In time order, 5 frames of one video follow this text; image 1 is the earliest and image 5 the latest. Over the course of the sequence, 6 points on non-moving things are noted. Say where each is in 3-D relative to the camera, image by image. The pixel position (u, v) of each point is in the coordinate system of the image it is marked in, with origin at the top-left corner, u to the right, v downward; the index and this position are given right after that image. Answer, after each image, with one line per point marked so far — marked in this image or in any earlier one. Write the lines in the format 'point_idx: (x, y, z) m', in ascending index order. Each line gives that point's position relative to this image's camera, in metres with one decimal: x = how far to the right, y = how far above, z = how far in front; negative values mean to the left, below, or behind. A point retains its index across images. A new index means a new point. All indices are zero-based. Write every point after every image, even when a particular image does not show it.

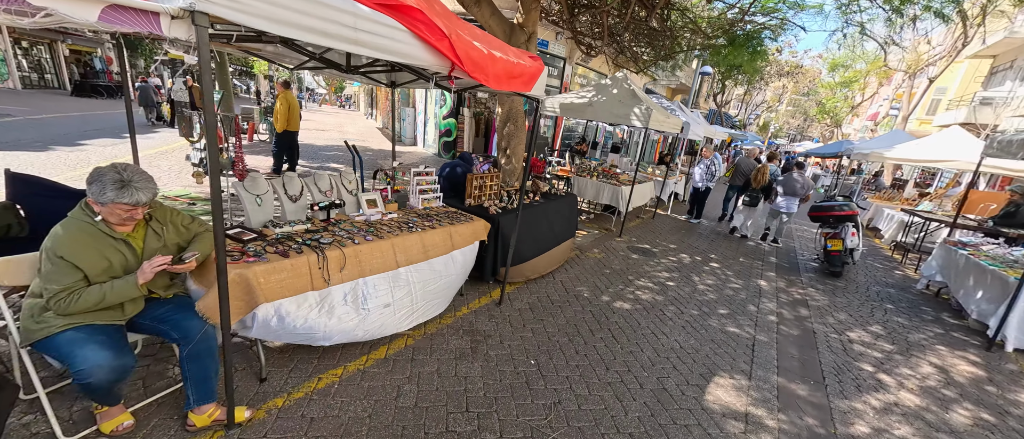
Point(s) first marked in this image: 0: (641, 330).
0: (+0.9, -0.8, +2.6) m
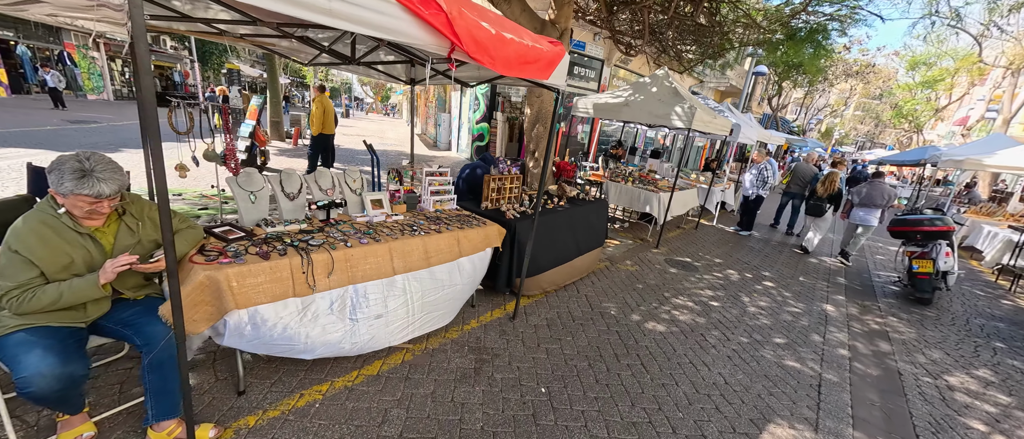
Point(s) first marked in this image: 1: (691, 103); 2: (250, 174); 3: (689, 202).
0: (+1.0, -0.8, +2.2) m
1: (+2.5, +1.7, +5.2) m
2: (-1.2, +0.2, +1.7) m
3: (+3.2, +0.3, +7.0) m
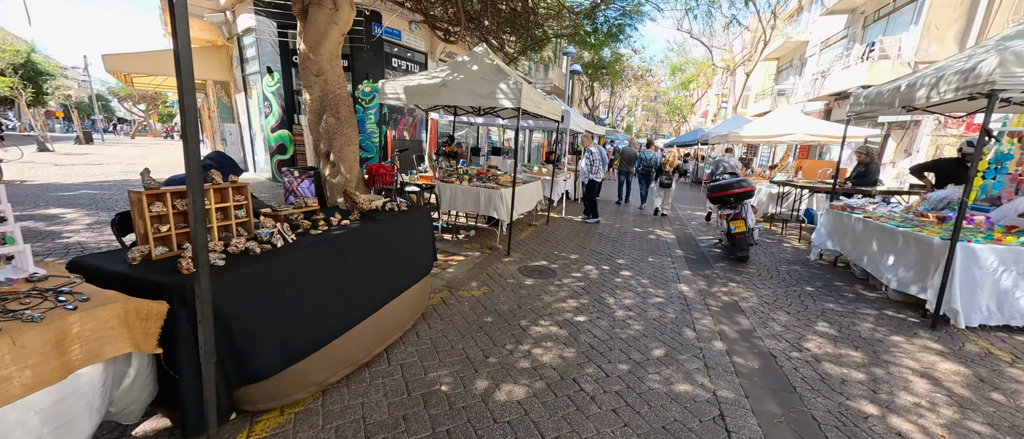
0: (+0.1, -0.9, +1.3) m
1: (+0.1, +1.7, +4.6) m
2: (-1.8, -0.1, 0.0) m
3: (+0.3, +0.4, +6.6) m
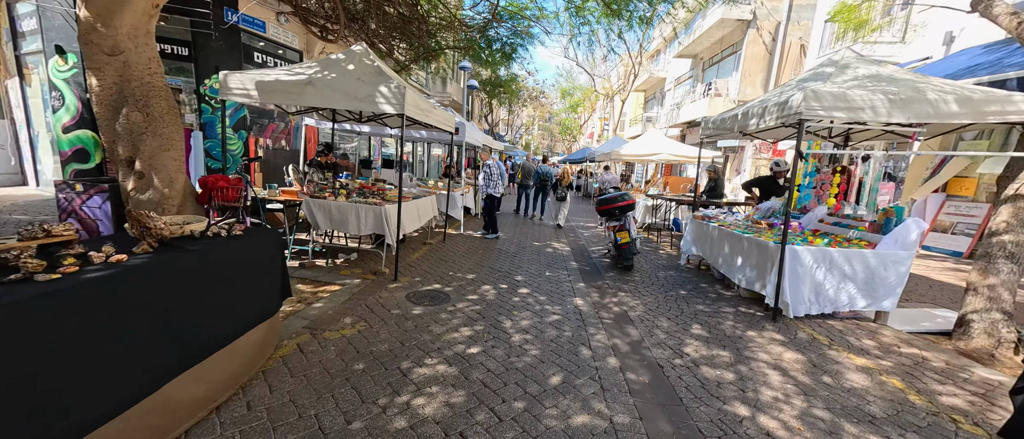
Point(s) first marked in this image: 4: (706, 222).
0: (-0.2, -0.9, +0.9) m
1: (-1.2, +1.5, +4.1) m
2: (-1.8, -0.2, -0.8) m
3: (-1.4, +0.1, +6.1) m
4: (+3.3, 0.0, +6.5) m
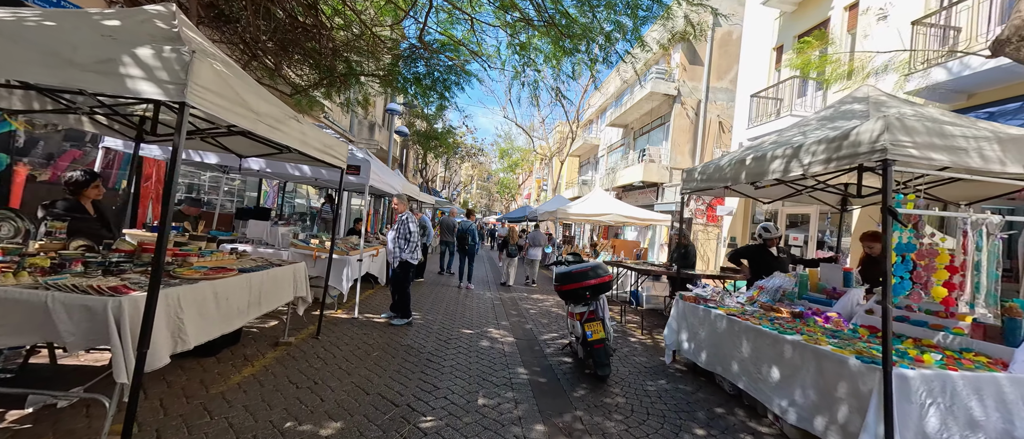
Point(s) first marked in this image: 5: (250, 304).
0: (-0.2, -1.0, -1.5) m
1: (-1.7, +0.9, +1.9) m
2: (-1.5, +0.1, -3.3) m
3: (-2.3, -0.7, +3.5) m
4: (+2.3, -1.1, +4.7) m
5: (-2.3, -0.8, +3.5) m
